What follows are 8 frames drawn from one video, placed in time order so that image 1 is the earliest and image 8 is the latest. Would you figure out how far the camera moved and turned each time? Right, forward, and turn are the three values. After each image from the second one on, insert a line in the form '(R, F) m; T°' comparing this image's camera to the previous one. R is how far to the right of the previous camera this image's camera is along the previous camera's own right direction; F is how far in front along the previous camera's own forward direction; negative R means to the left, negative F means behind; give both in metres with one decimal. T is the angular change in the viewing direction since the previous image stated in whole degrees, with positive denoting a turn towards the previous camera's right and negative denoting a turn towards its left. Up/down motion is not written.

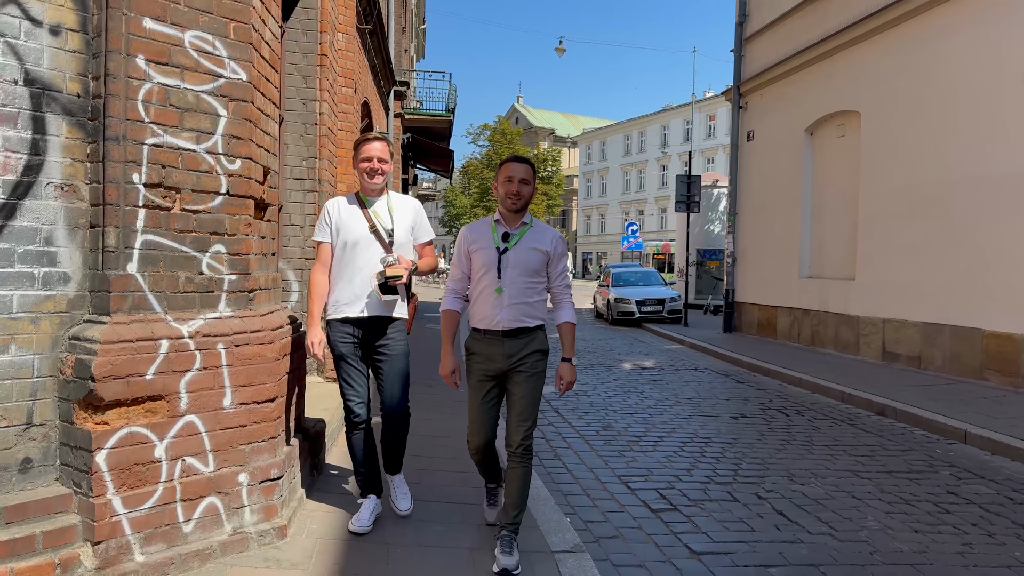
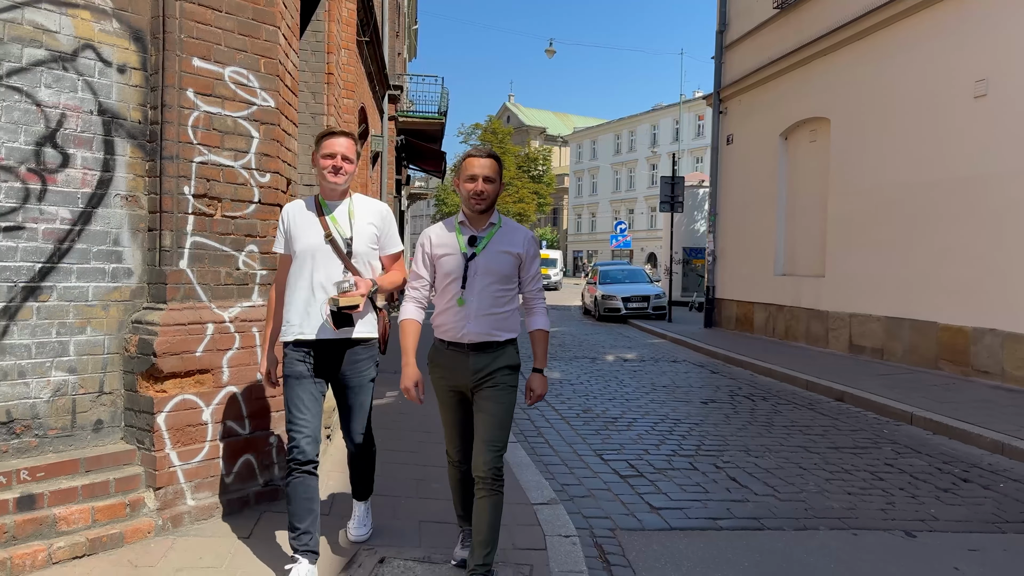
(0.0, -0.7) m; +1°
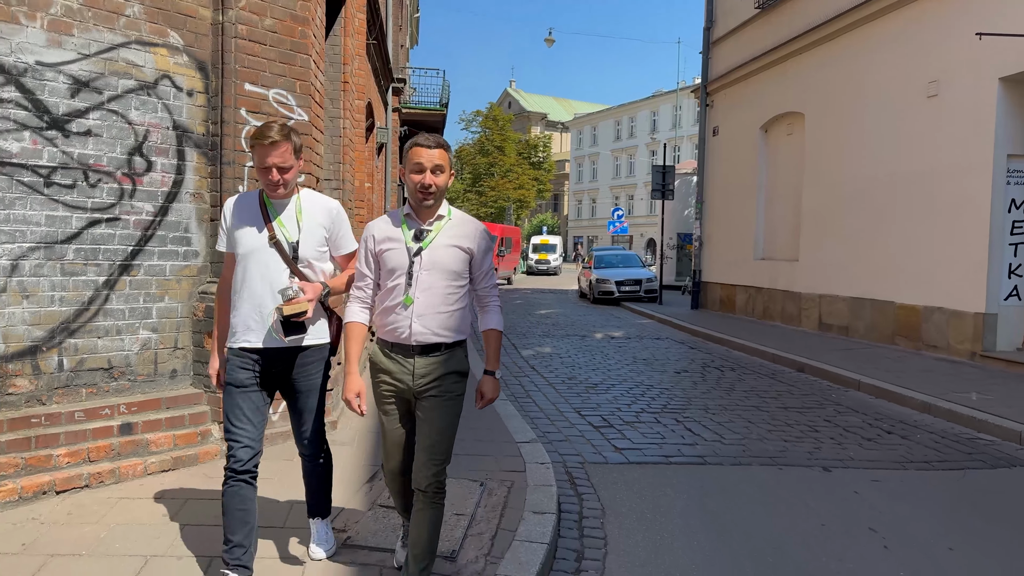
(+0.1, -1.0) m; 0°
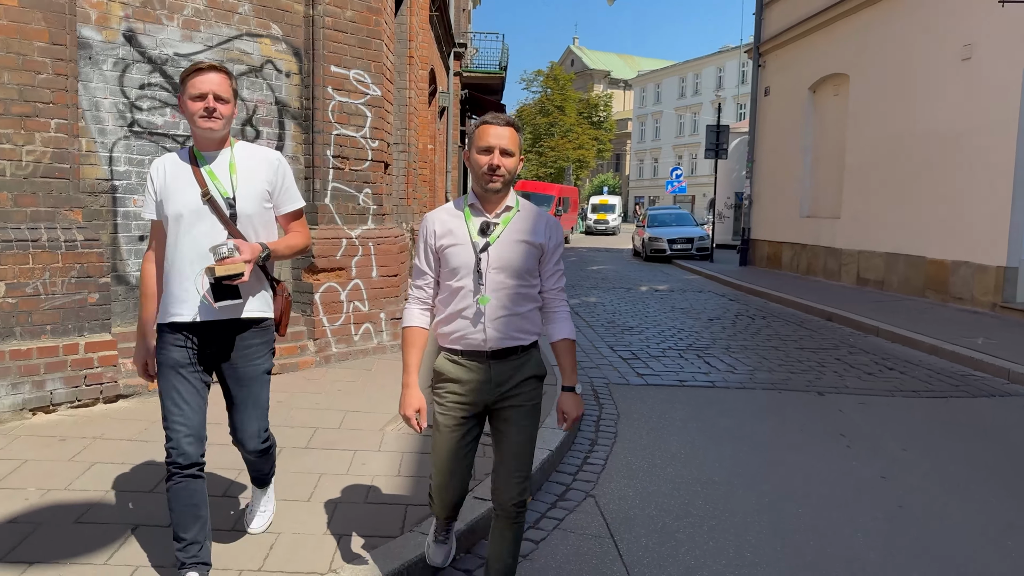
(+0.2, -1.0) m; -4°
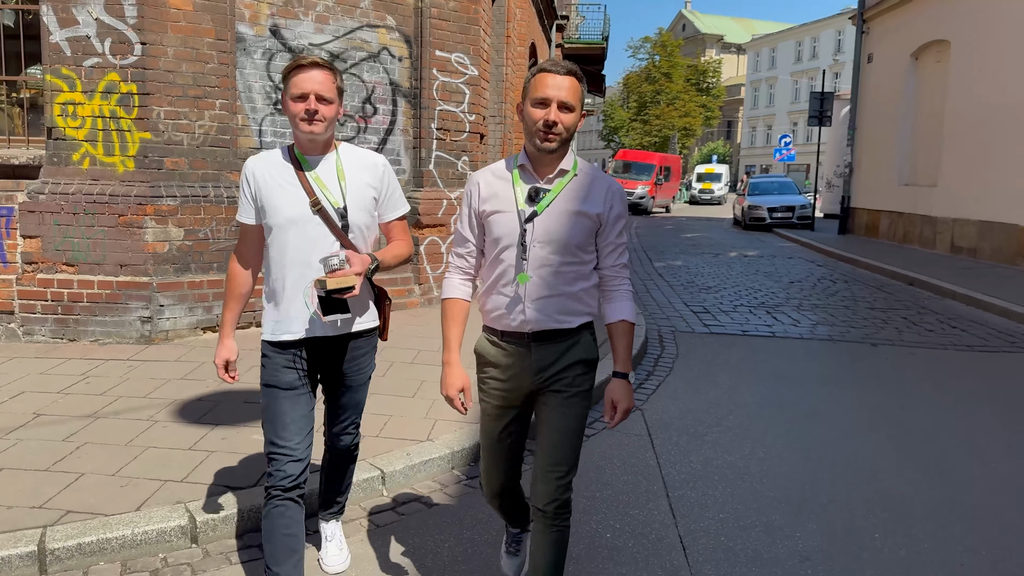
(+0.2, -0.9) m; -7°
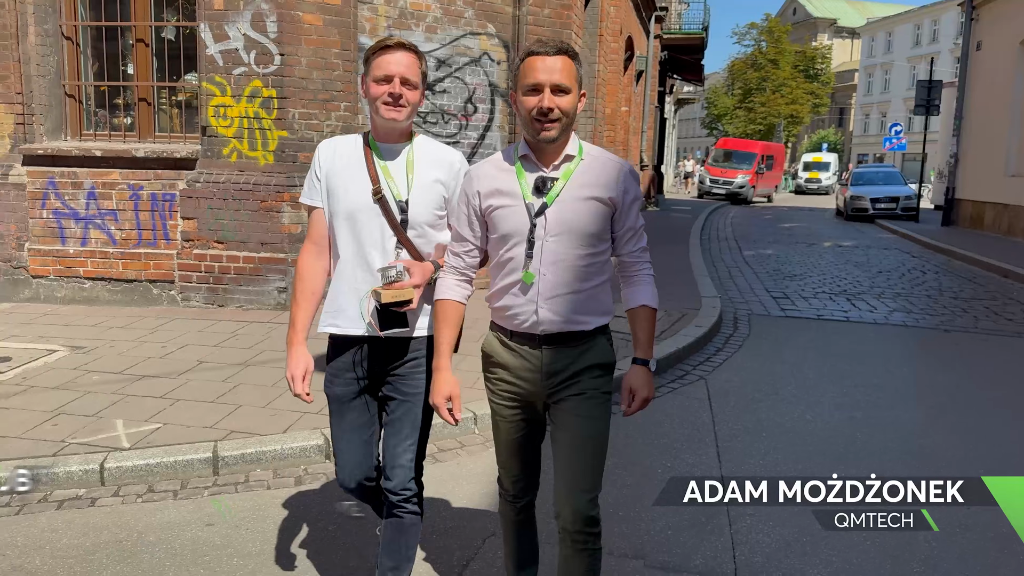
(+0.1, -0.7) m; -7°
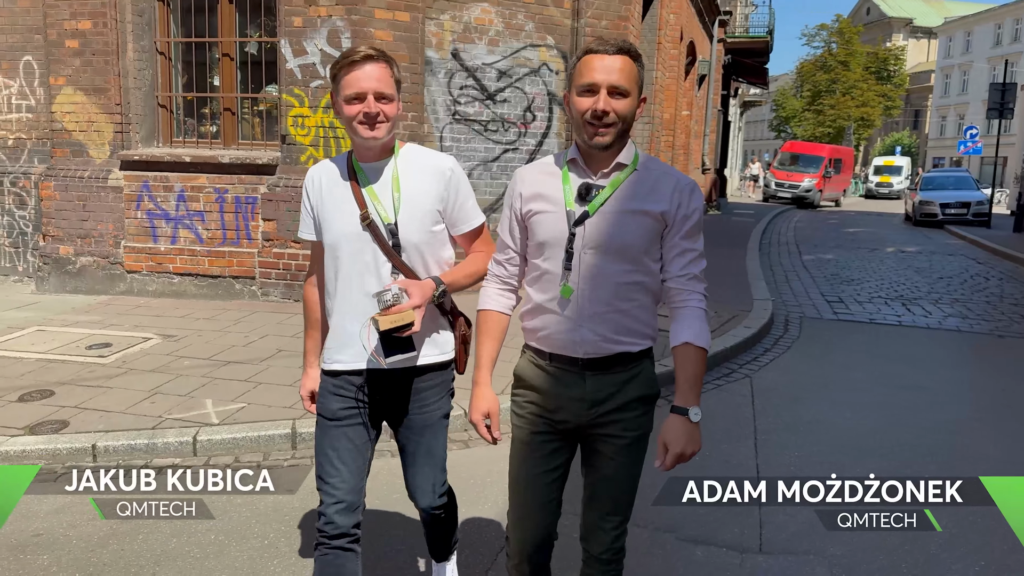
(+0.1, -0.3) m; -4°
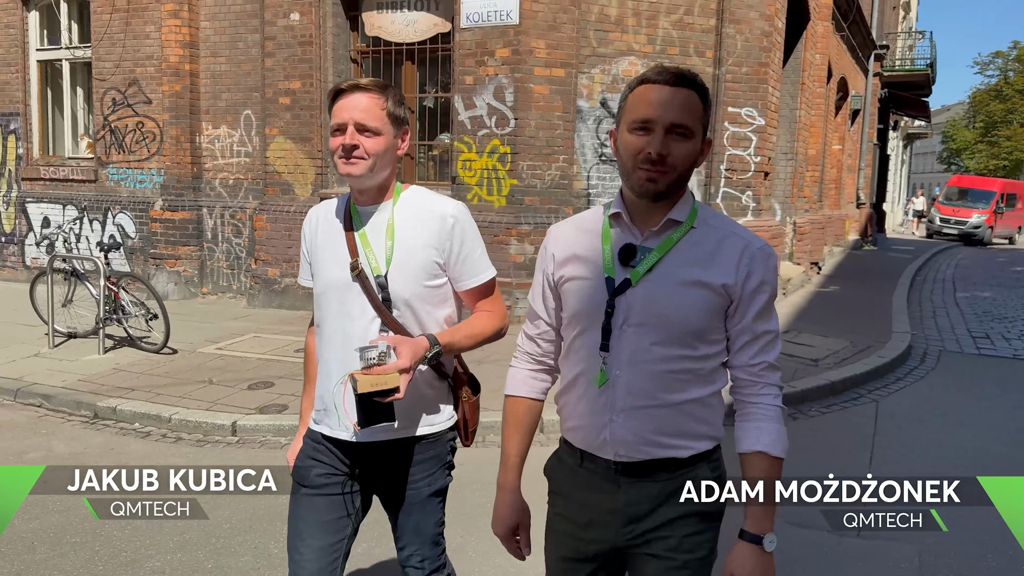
(+0.1, -0.8) m; -10°
